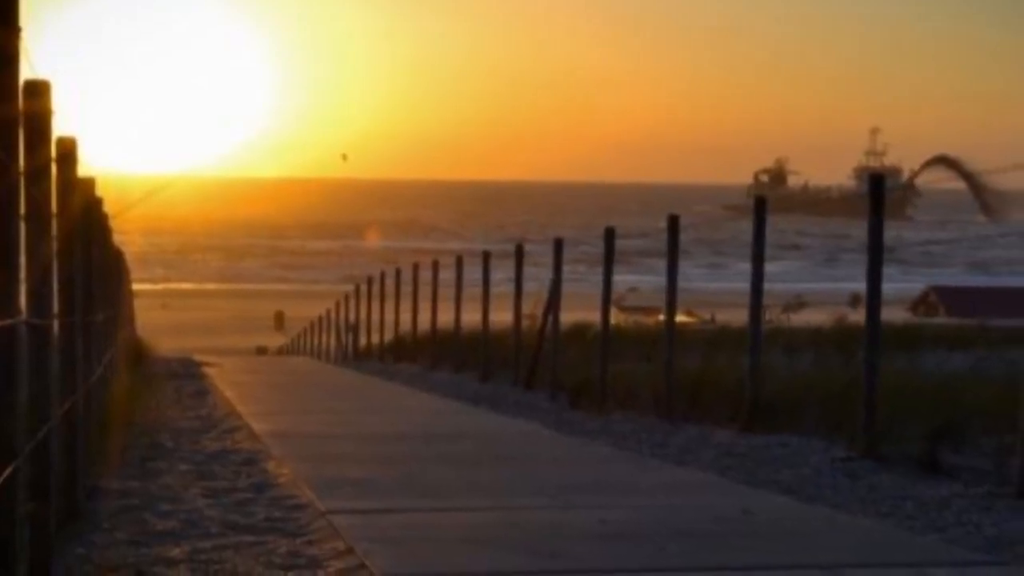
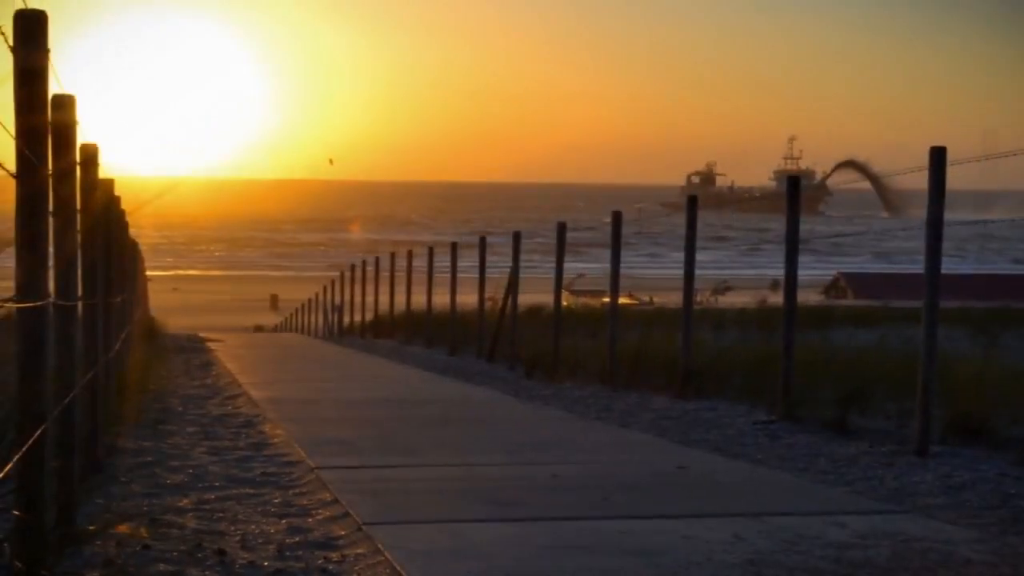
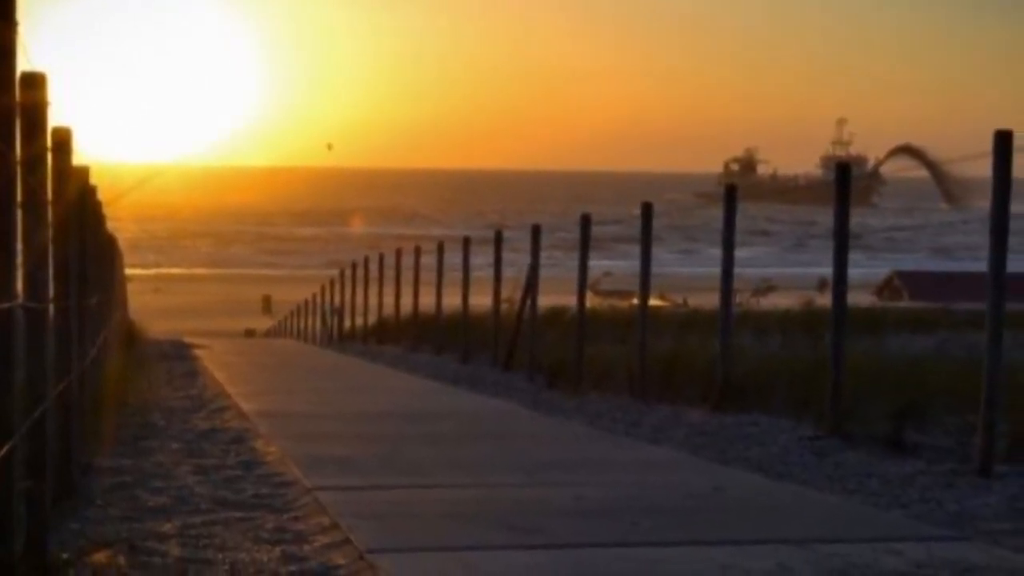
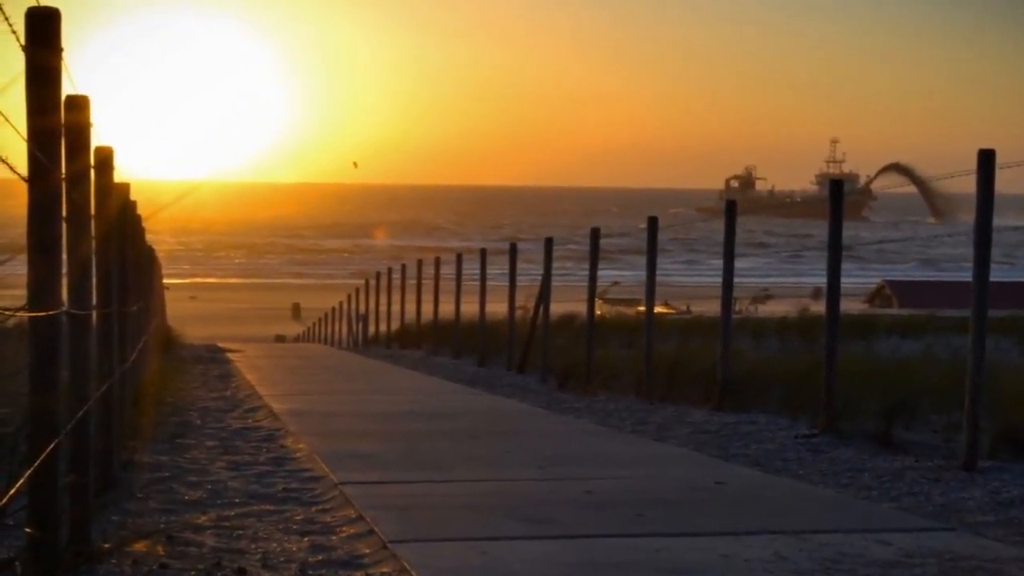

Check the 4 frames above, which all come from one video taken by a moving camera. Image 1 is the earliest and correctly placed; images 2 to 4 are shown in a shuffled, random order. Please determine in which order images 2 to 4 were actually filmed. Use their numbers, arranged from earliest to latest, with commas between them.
3, 2, 4
